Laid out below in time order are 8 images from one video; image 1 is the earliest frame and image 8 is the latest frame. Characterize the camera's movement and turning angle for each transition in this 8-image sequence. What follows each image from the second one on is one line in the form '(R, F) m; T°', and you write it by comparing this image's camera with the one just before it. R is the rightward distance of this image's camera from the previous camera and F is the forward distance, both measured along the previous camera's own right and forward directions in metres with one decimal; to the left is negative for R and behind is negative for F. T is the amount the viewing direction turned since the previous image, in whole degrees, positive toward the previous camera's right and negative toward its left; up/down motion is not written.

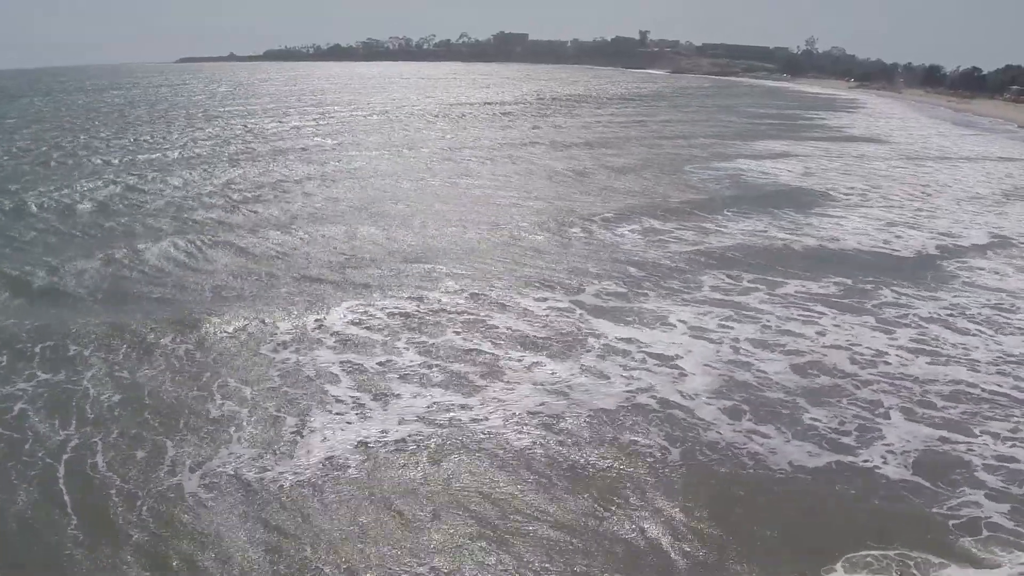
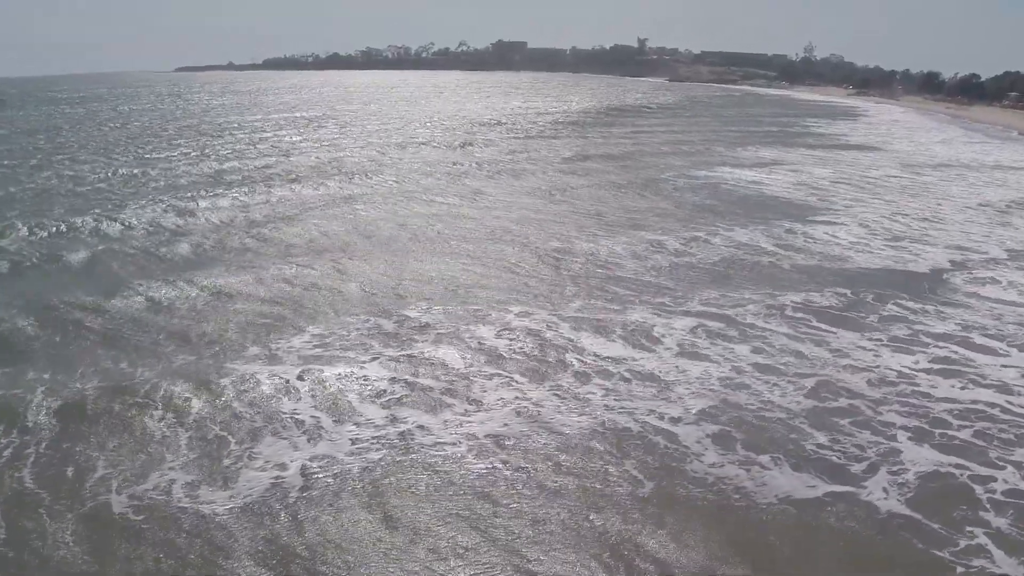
(+0.3, +0.5) m; 0°
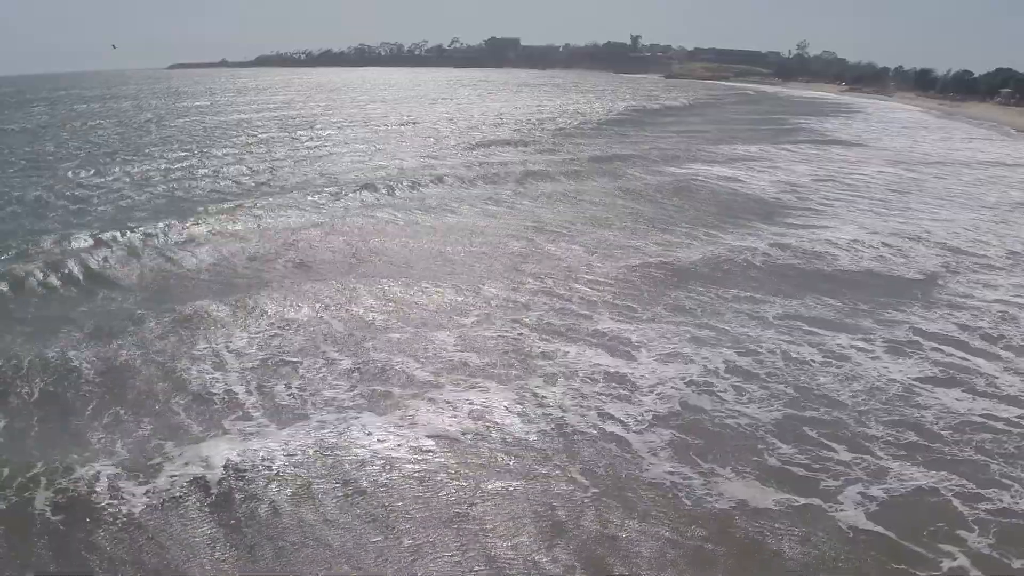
(+0.3, +0.3) m; 0°
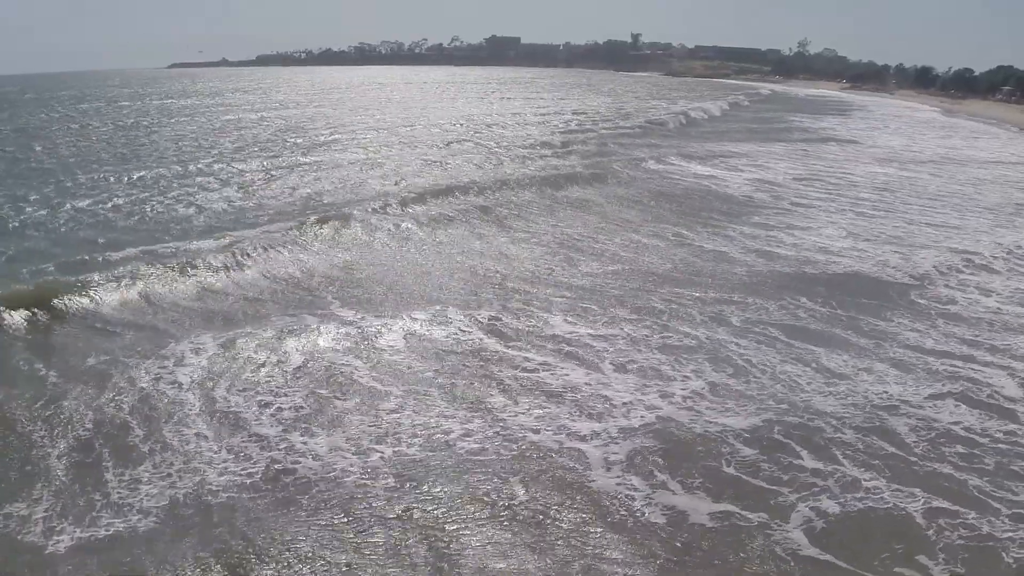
(+0.3, +0.2) m; 0°
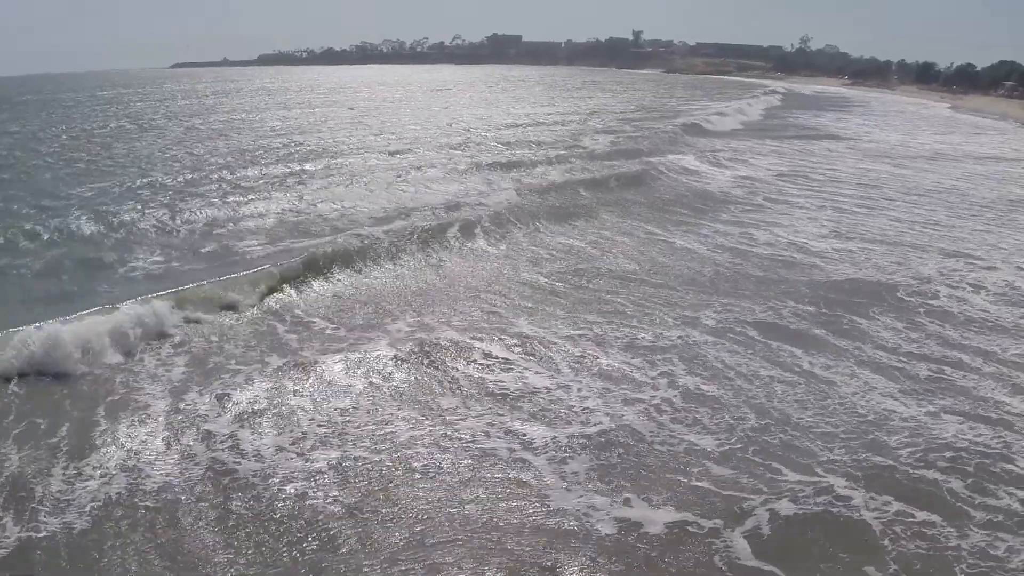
(+0.3, +0.2) m; 0°
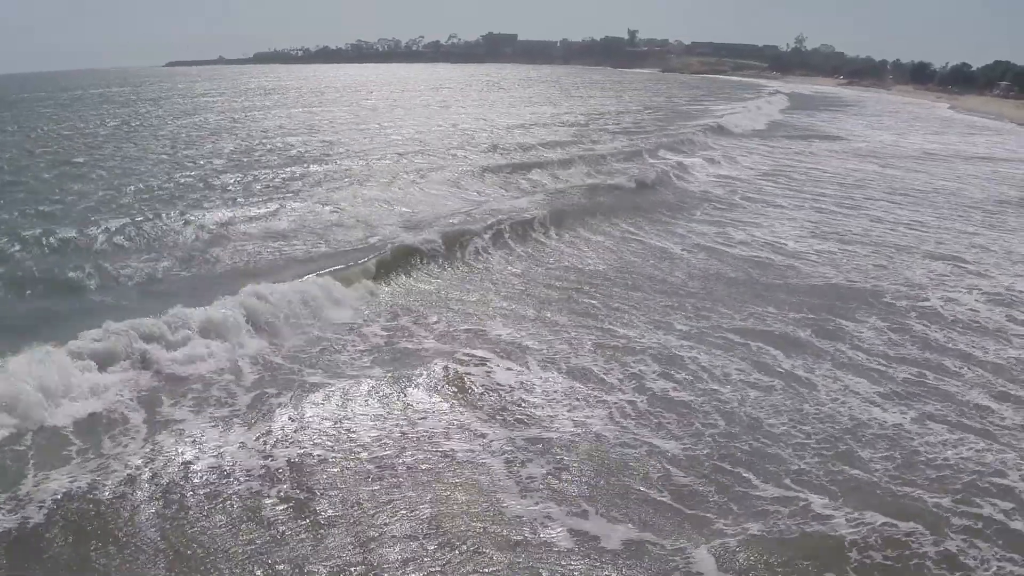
(+0.2, +0.2) m; 0°
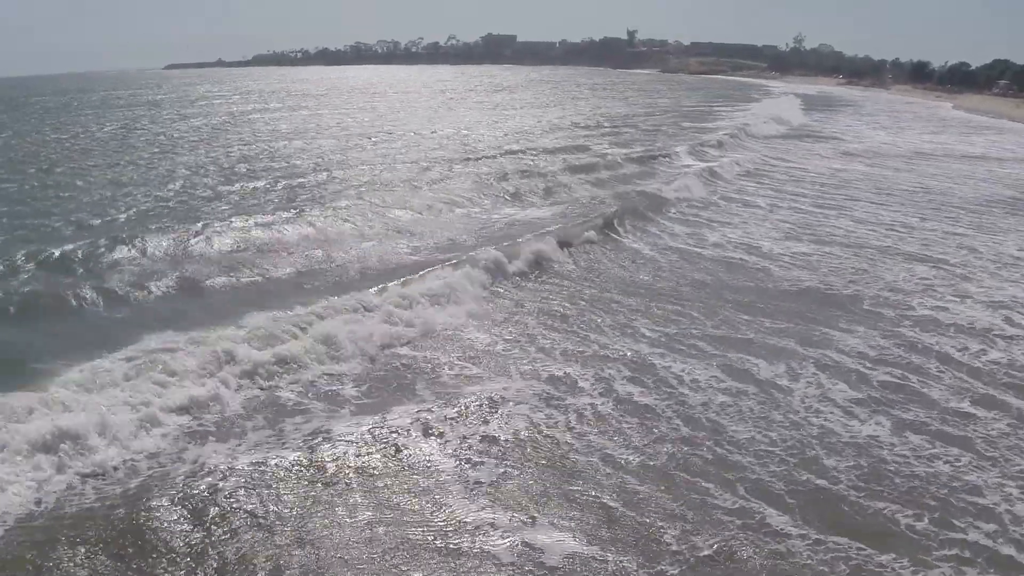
(+0.3, +0.1) m; 0°
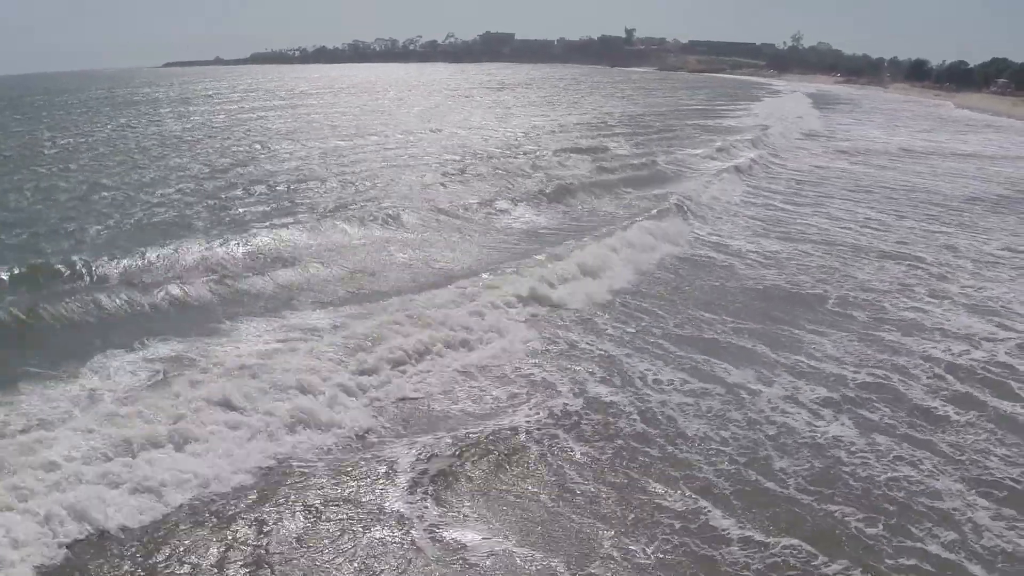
(+0.3, +0.1) m; 0°
